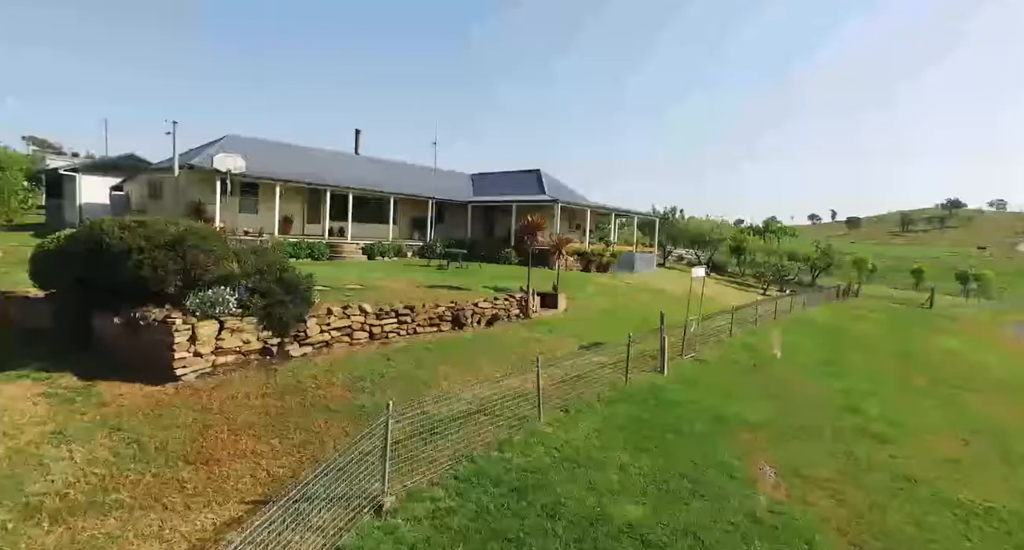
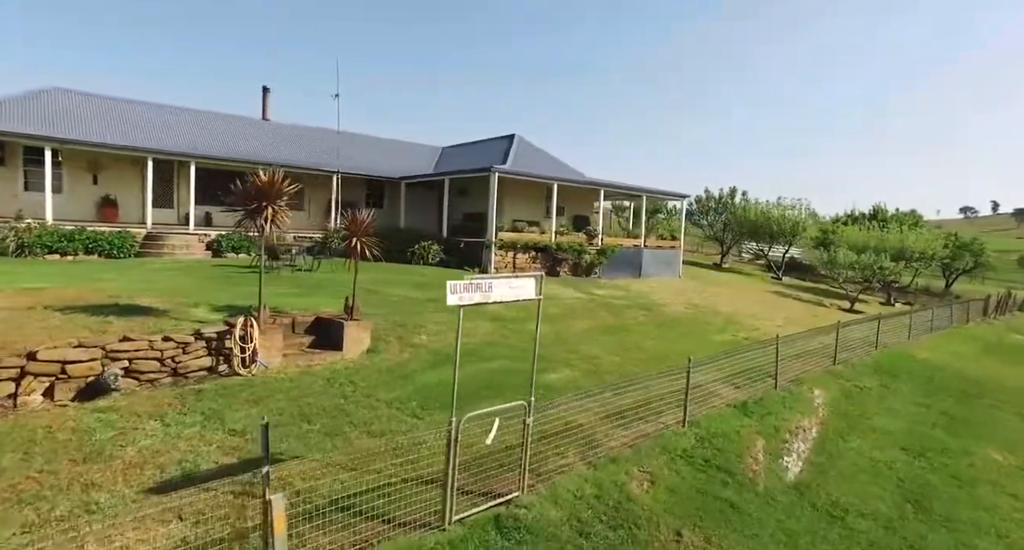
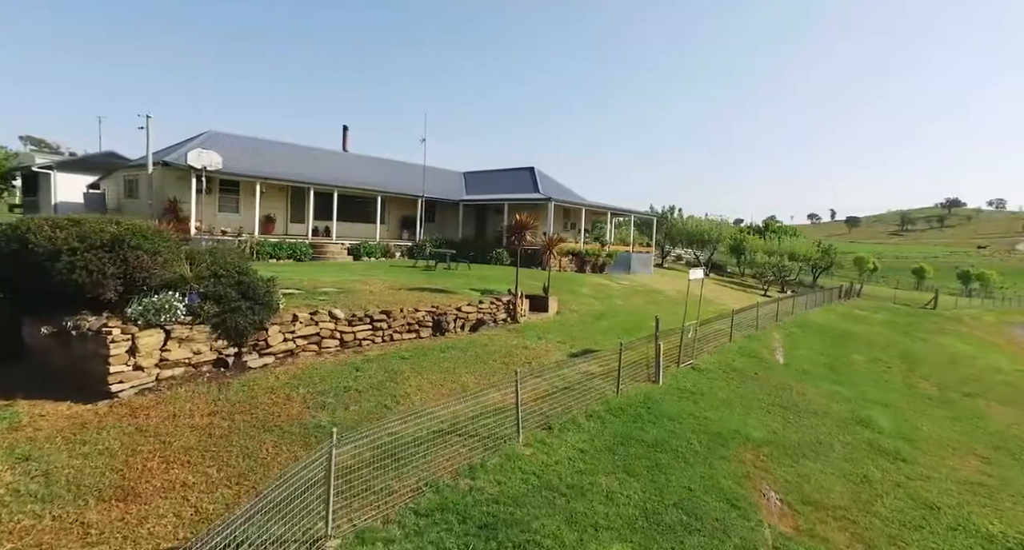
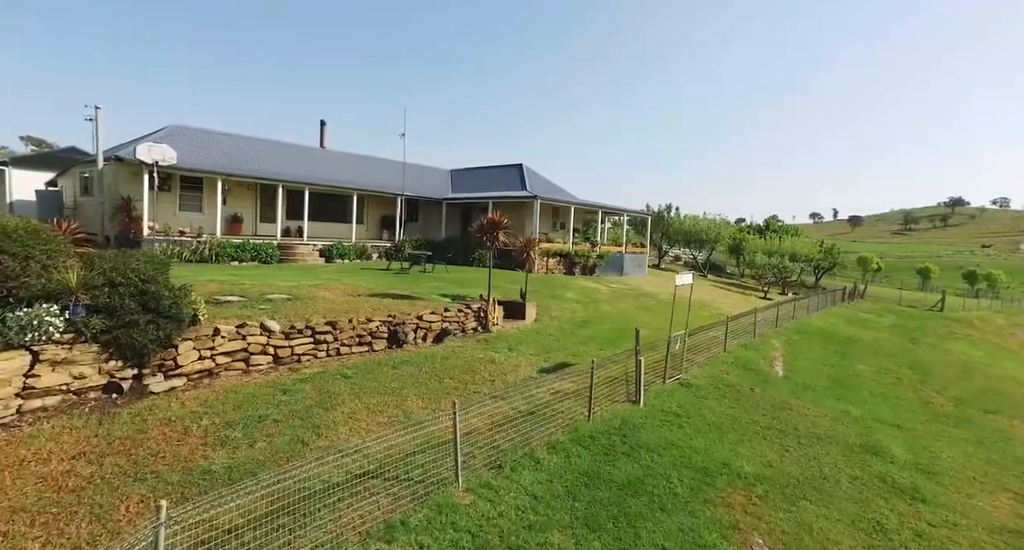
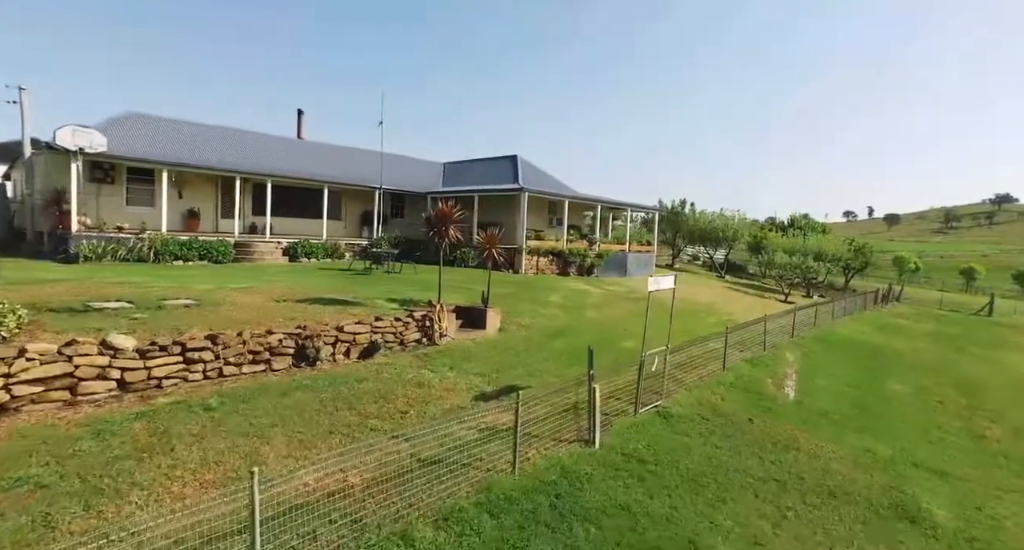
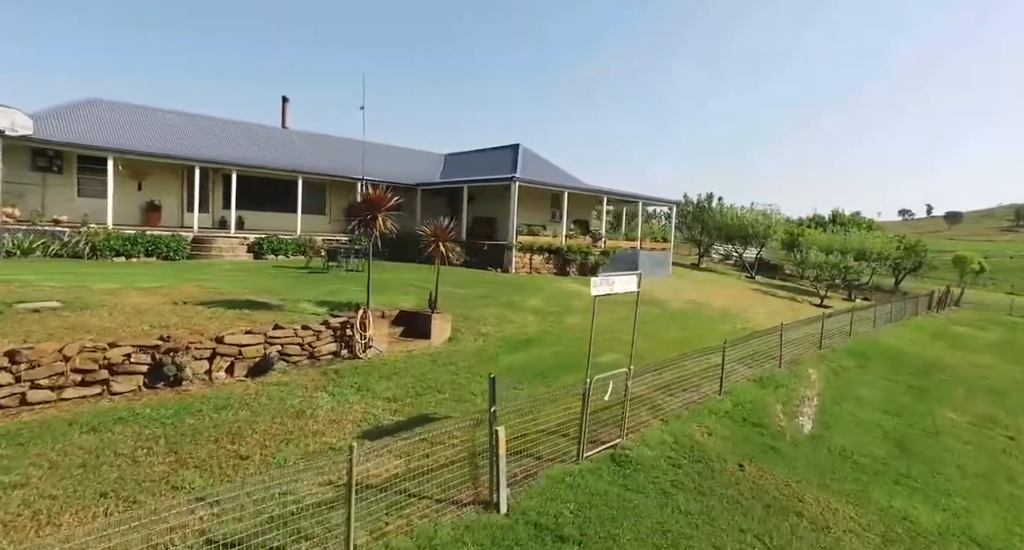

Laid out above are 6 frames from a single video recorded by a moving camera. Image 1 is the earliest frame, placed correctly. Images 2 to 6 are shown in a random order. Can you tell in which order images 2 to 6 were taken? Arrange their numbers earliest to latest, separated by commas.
3, 4, 5, 6, 2
